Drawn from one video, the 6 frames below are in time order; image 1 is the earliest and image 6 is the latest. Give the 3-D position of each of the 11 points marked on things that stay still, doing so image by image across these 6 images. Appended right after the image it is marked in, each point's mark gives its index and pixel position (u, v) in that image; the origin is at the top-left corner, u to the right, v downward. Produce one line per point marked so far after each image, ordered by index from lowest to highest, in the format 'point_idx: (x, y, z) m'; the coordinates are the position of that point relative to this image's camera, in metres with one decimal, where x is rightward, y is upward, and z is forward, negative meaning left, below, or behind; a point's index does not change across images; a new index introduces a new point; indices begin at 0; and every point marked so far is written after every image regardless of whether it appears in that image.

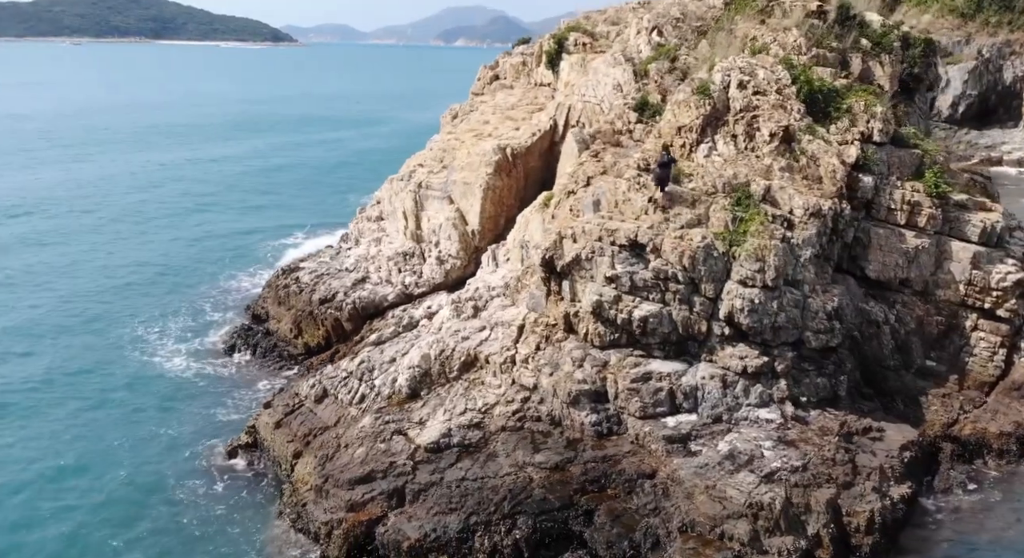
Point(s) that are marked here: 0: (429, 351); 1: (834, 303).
0: (-1.6, -1.4, +14.3) m
1: (+5.8, -0.4, +13.7) m
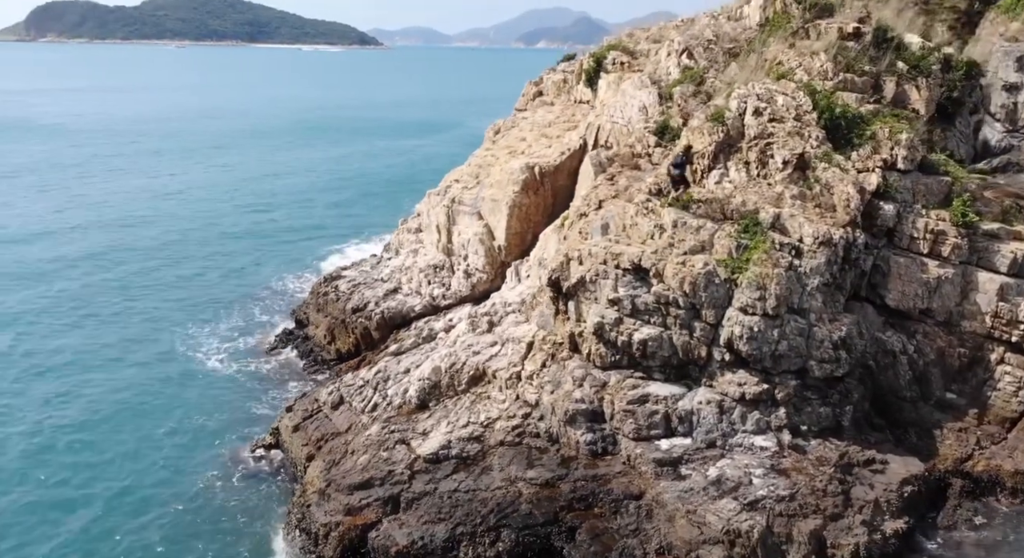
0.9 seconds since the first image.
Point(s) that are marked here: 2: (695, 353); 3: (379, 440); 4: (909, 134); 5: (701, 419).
0: (-1.4, -1.7, +15.0) m
1: (+5.9, -0.9, +13.7) m
2: (+3.2, -1.3, +13.5) m
3: (-2.4, -2.8, +13.4) m
4: (+8.1, +3.0, +15.7) m
5: (+3.2, -2.4, +13.0) m
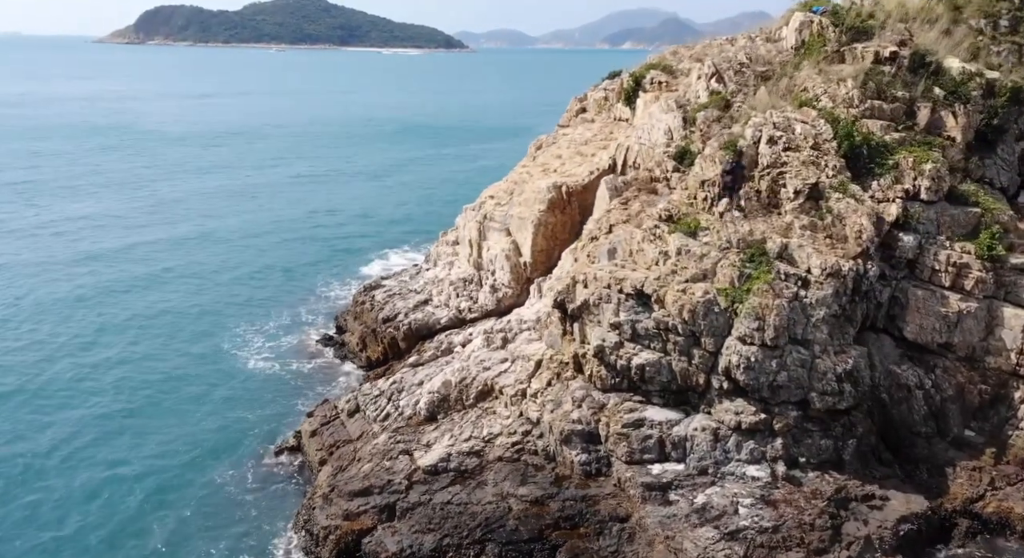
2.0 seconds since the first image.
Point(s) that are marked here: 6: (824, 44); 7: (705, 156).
0: (-1.2, -2.0, +15.6) m
1: (+6.0, -1.5, +13.6) m
2: (+3.2, -1.8, +13.6) m
3: (-2.4, -3.2, +14.1) m
4: (+8.4, +2.3, +15.4) m
5: (+3.1, -2.9, +13.2) m
6: (+7.6, +5.7, +18.8) m
7: (+3.8, +2.5, +15.6) m
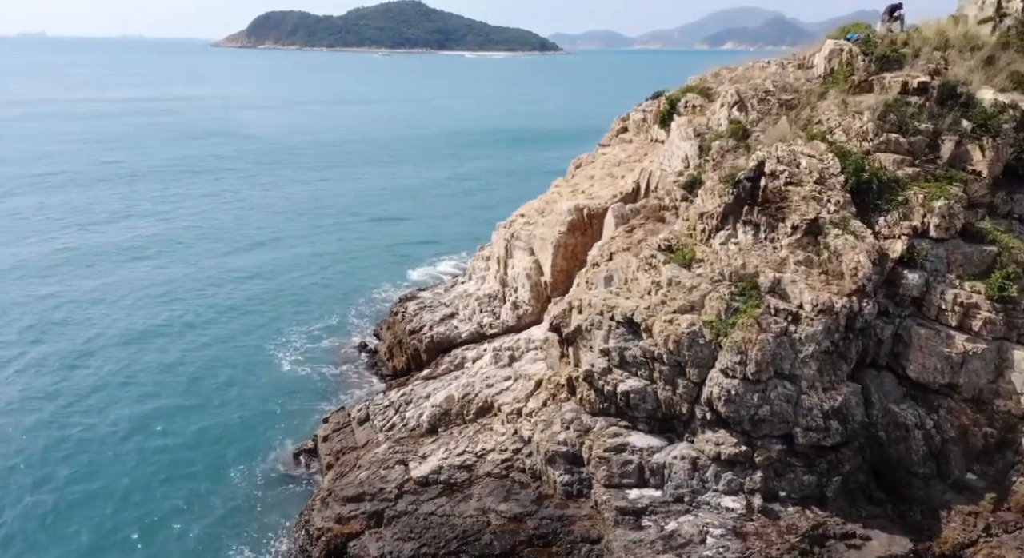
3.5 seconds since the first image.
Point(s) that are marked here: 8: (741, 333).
0: (-1.2, -2.5, +16.4) m
1: (+5.7, -2.2, +13.6) m
2: (+3.0, -2.3, +14.0) m
3: (-2.5, -3.5, +15.1) m
4: (+8.5, +1.5, +15.1) m
5: (+2.8, -3.4, +13.5) m
6: (+8.2, +5.0, +18.6) m
7: (+4.0, +1.9, +15.8) m
8: (+4.0, -0.9, +13.5) m
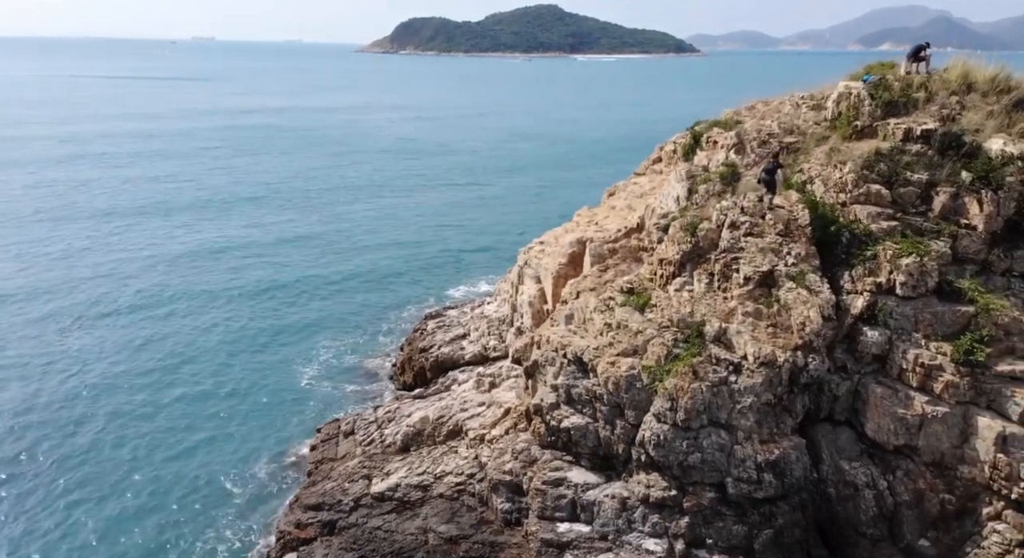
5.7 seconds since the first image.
0: (-1.9, -3.1, +17.5) m
1: (+4.6, -3.2, +13.7) m
2: (+1.9, -3.2, +14.5) m
3: (-3.4, -4.1, +16.4) m
4: (+7.8, +0.4, +14.8) m
5: (+1.6, -4.3, +14.1) m
6: (+8.2, +3.8, +18.3) m
7: (+3.4, +0.9, +16.2) m
8: (+2.9, -1.8, +13.9) m
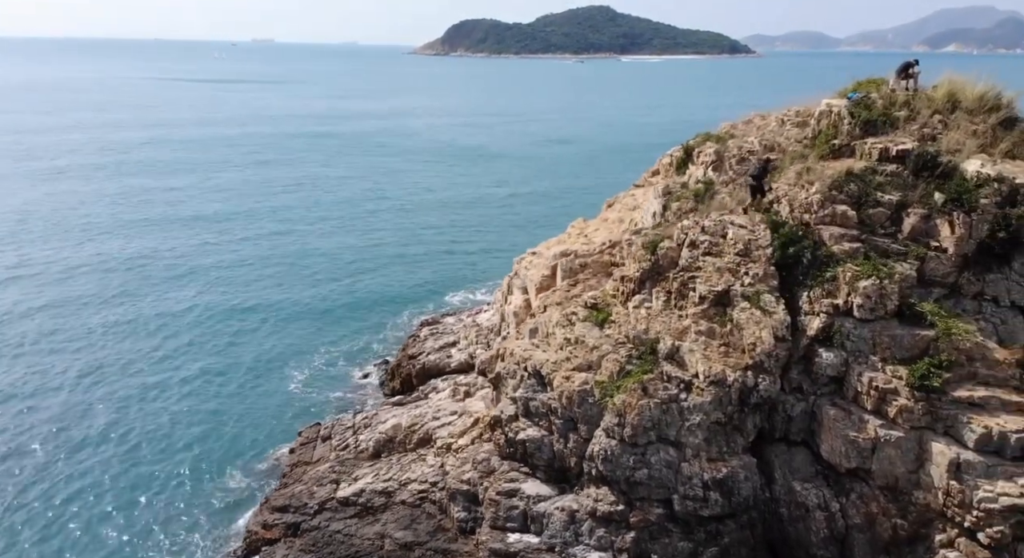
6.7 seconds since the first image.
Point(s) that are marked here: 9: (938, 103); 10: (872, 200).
0: (-2.5, -3.4, +18.1) m
1: (+3.7, -3.5, +13.9) m
2: (+1.1, -3.5, +14.8) m
3: (-4.2, -4.3, +17.1) m
4: (+7.0, 0.0, +14.8) m
5: (+0.7, -4.6, +14.4) m
6: (+7.6, +3.4, +18.3) m
7: (+2.7, +0.6, +16.4) m
8: (+2.1, -2.2, +14.1) m
9: (+10.2, +4.2, +18.5) m
10: (+7.7, +1.7, +16.5) m
